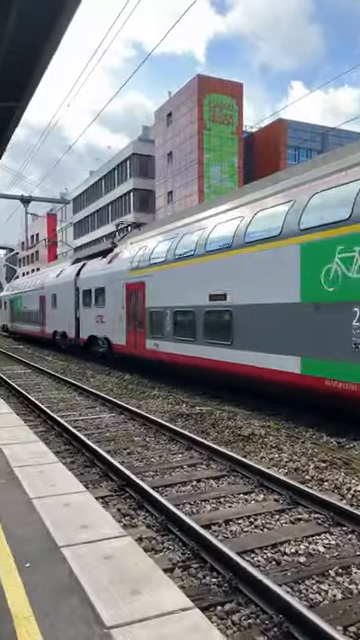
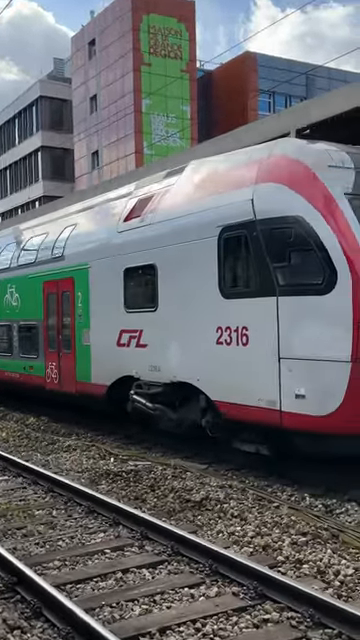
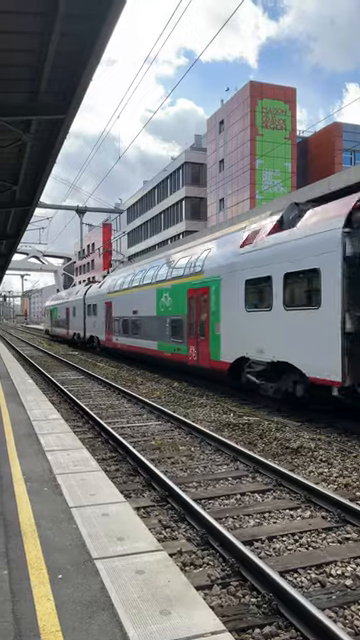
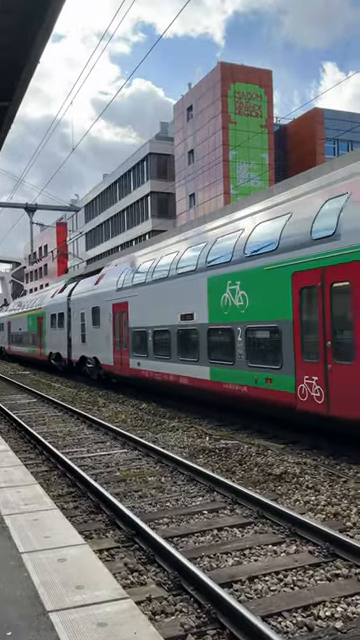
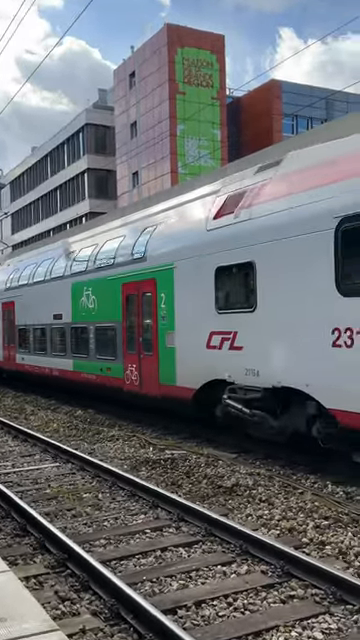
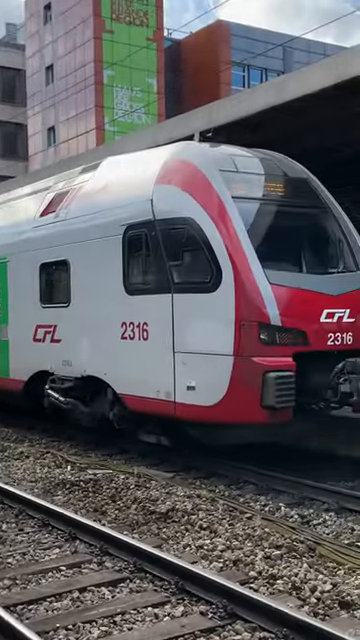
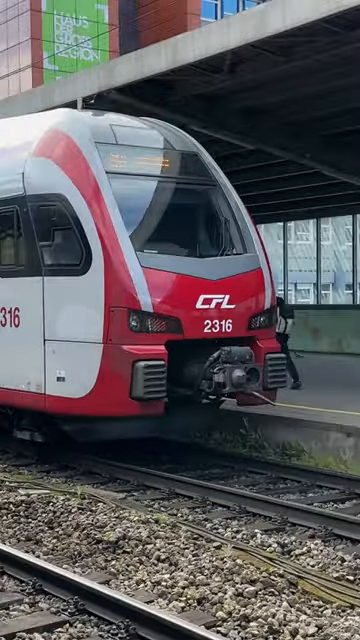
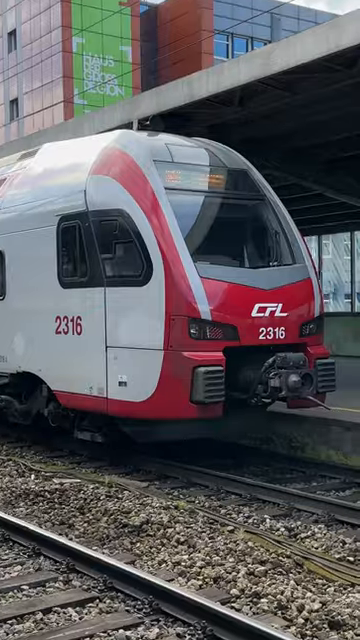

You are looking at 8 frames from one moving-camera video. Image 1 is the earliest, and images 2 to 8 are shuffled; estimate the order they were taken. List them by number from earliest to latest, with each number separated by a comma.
3, 4, 5, 2, 6, 8, 7
